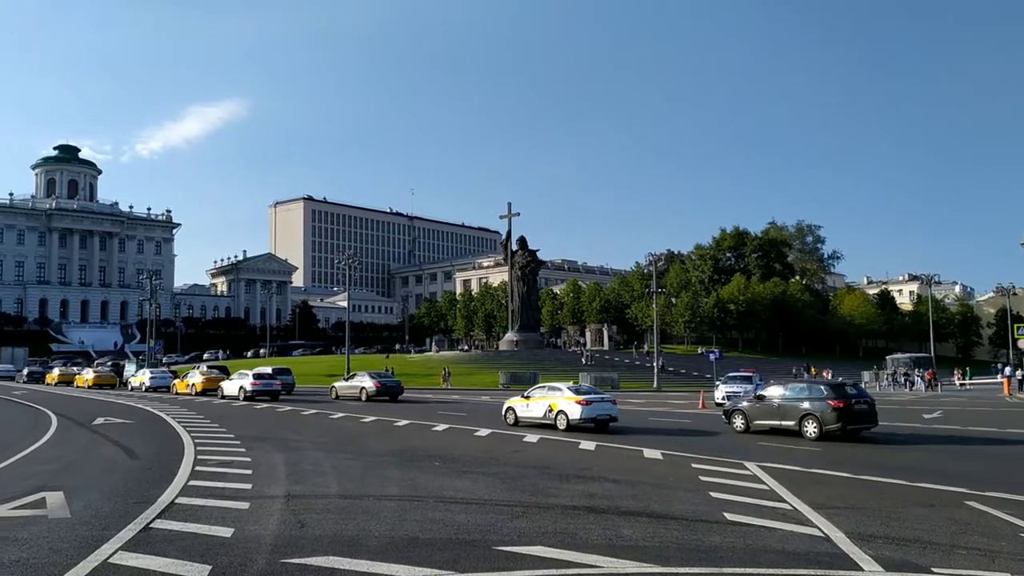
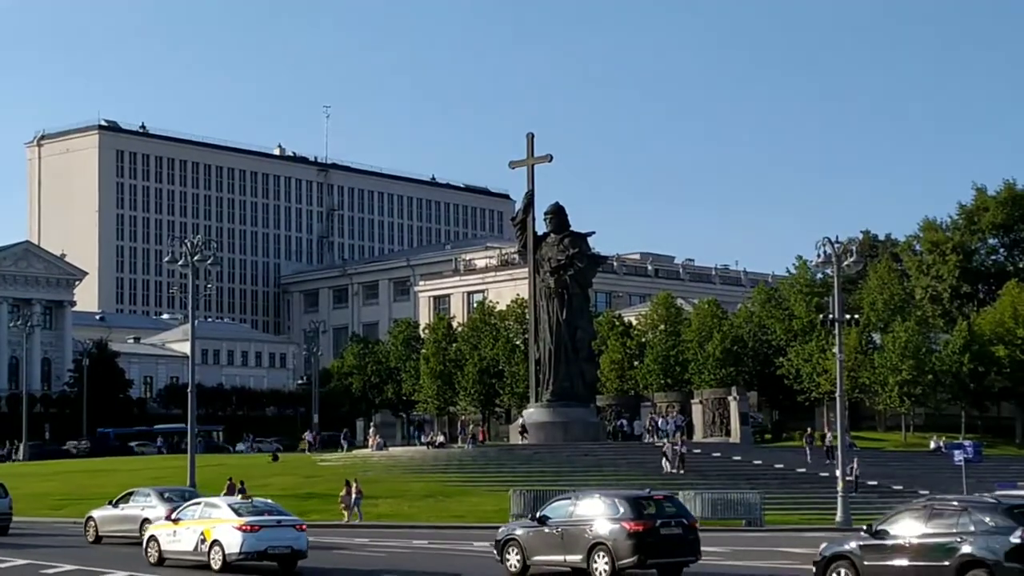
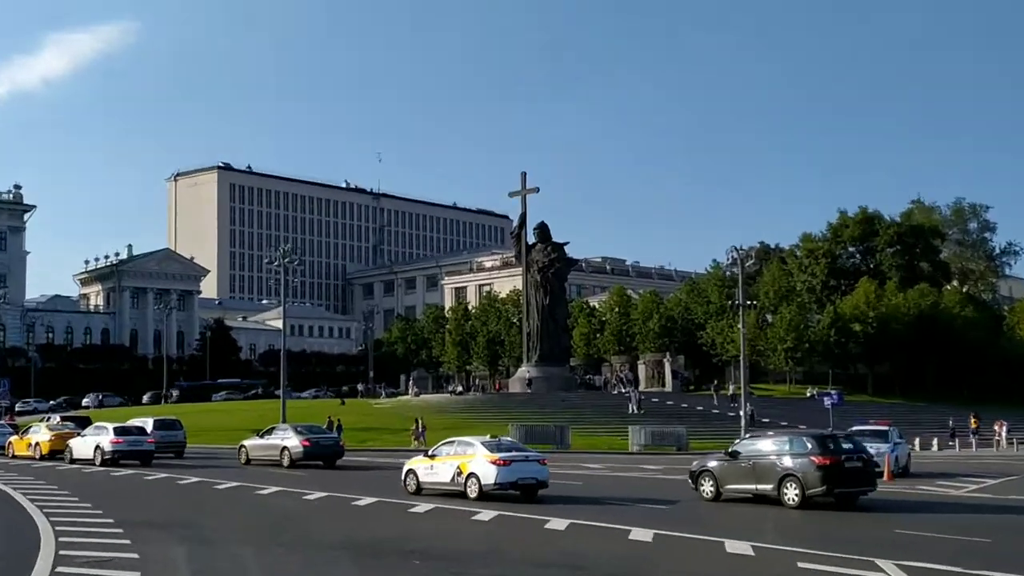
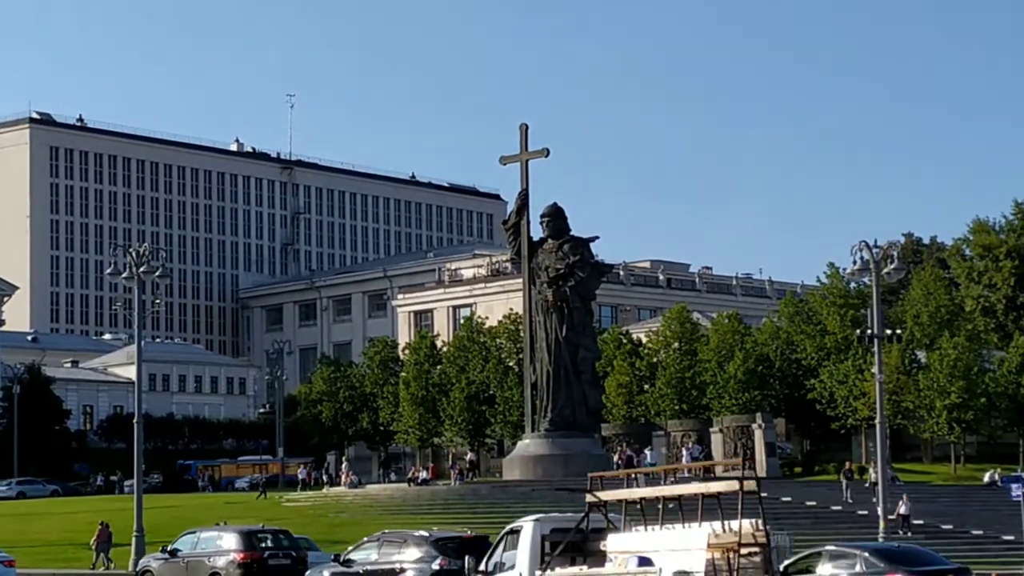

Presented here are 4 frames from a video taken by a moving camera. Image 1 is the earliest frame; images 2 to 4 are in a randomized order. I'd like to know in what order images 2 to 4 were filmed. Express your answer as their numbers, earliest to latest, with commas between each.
3, 2, 4
